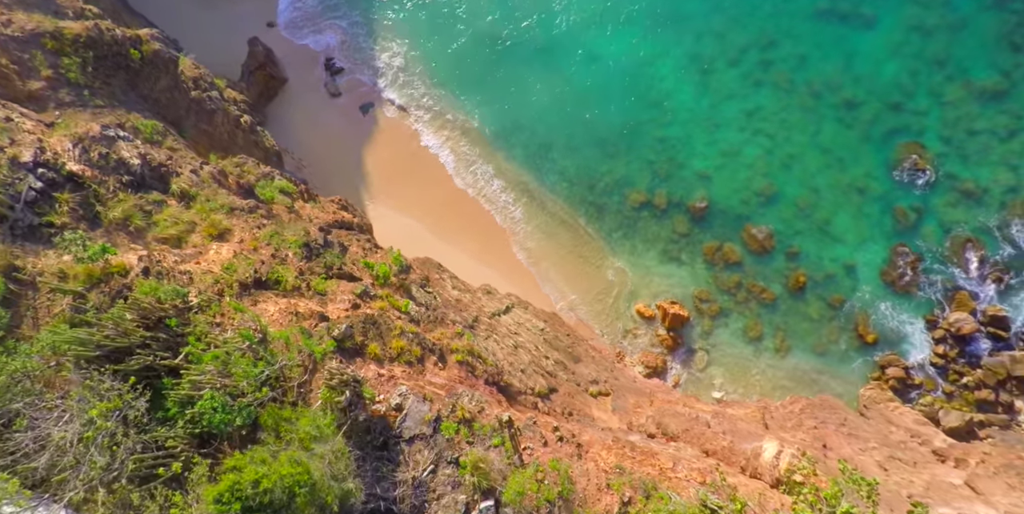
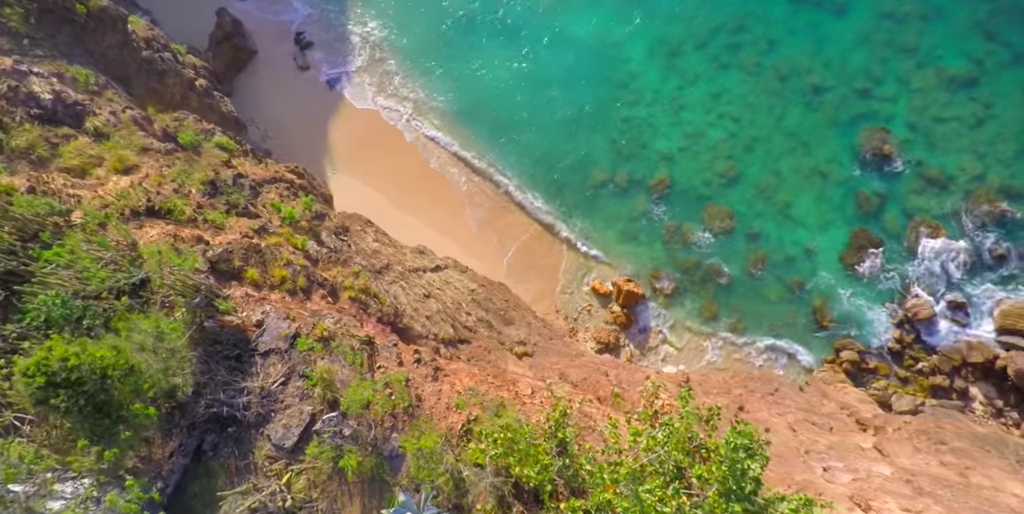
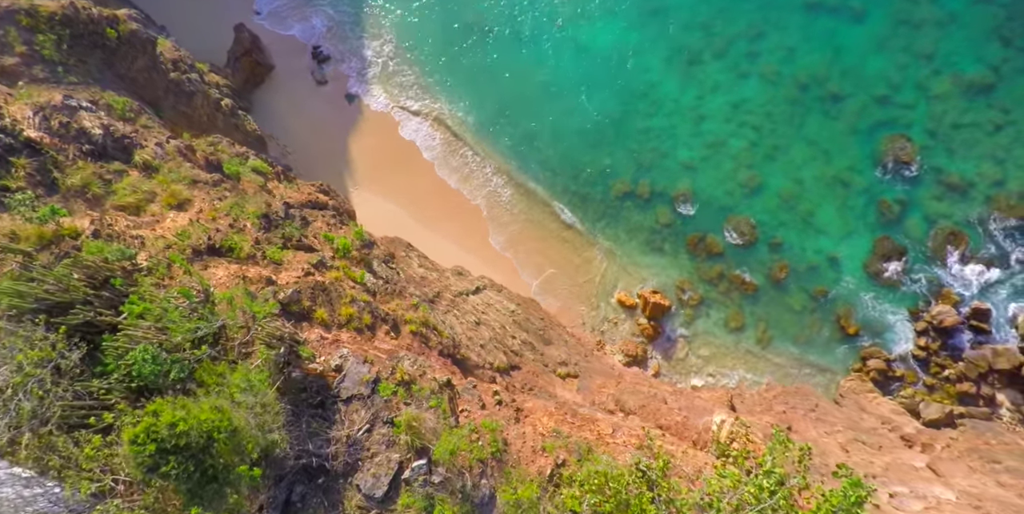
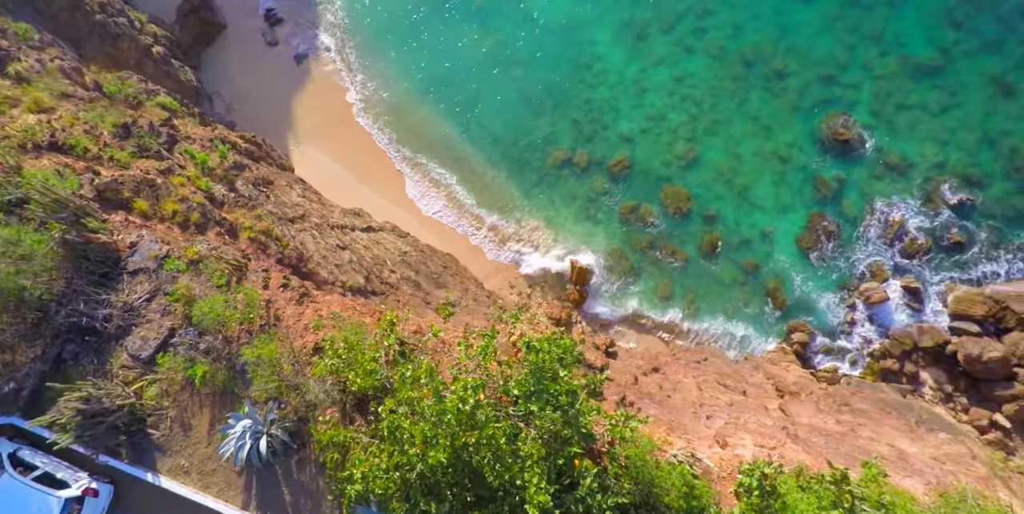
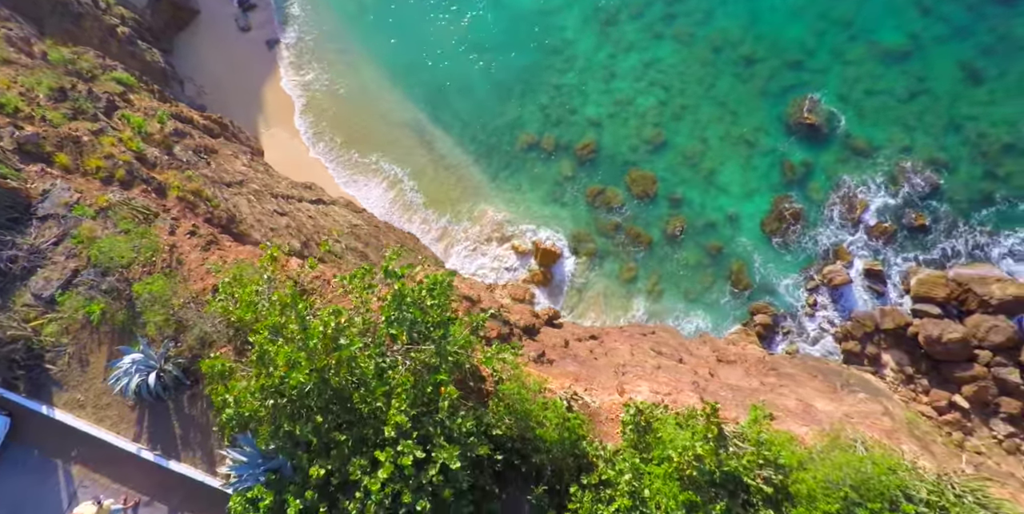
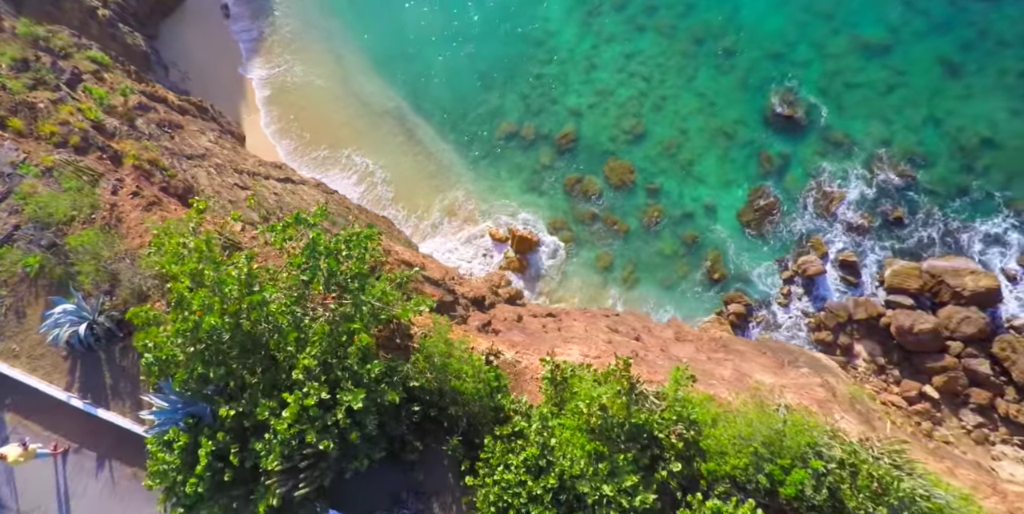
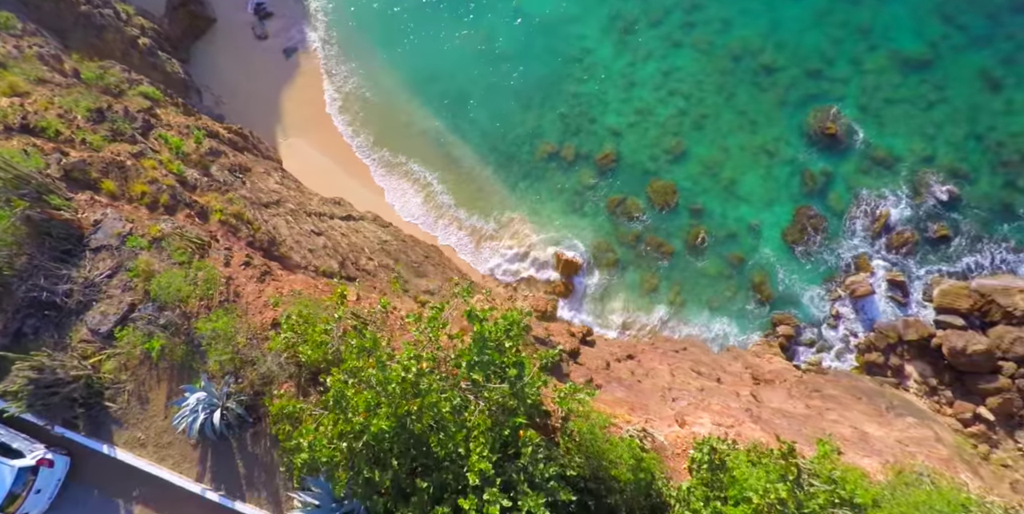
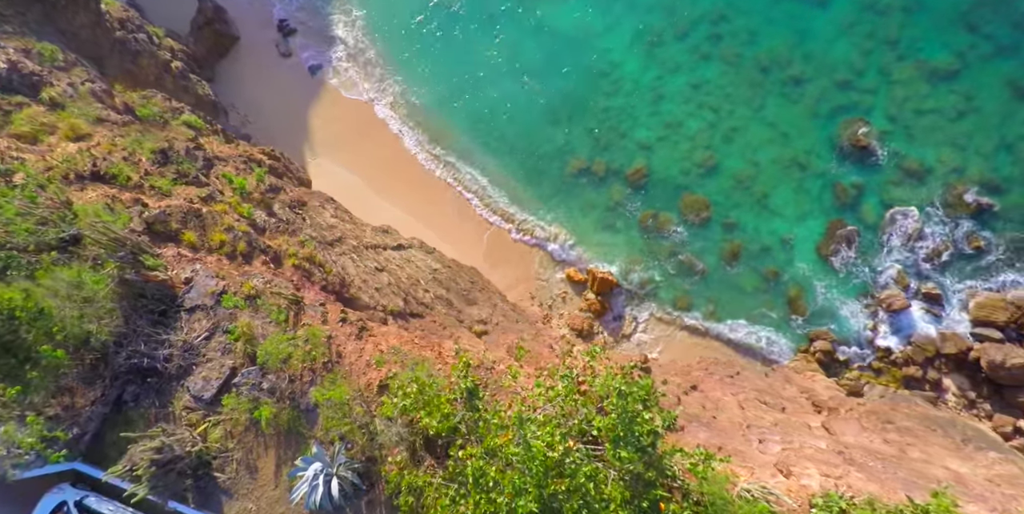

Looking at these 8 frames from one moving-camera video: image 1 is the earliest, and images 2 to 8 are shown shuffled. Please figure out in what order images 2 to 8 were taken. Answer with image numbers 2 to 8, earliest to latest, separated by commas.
3, 2, 8, 4, 7, 5, 6
